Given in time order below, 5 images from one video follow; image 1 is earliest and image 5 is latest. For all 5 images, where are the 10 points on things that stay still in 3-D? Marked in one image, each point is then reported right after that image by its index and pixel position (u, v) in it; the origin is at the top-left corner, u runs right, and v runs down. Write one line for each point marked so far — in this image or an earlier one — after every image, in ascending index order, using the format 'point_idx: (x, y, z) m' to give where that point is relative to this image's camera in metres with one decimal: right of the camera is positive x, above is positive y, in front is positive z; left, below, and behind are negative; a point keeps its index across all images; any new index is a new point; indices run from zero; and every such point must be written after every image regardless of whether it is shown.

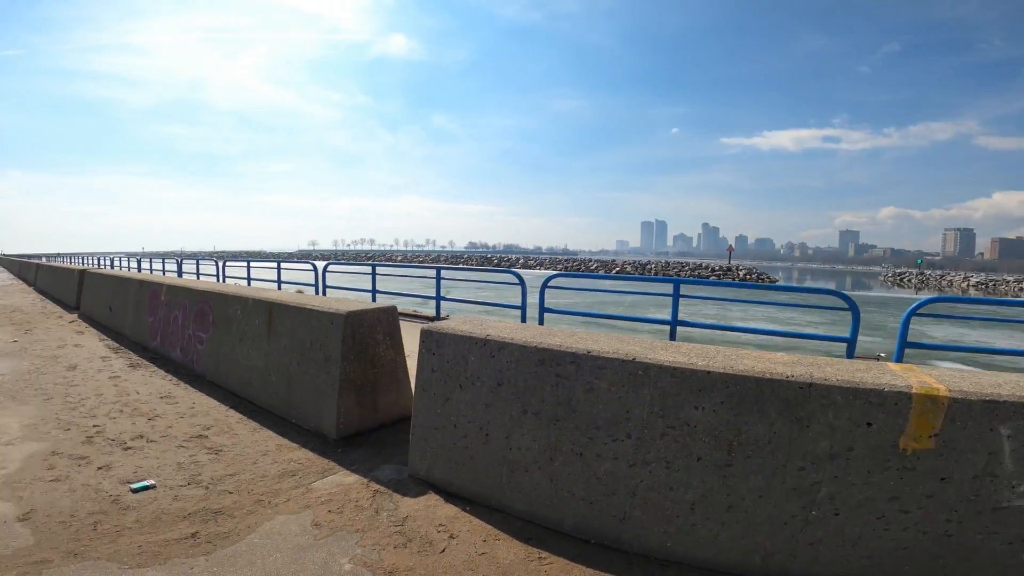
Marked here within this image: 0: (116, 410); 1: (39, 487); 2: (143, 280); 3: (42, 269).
0: (-4.4, -1.4, +5.6) m
1: (-3.7, -1.7, +3.9) m
2: (-6.3, 0.0, +8.5) m
3: (-17.5, +0.5, +18.3) m
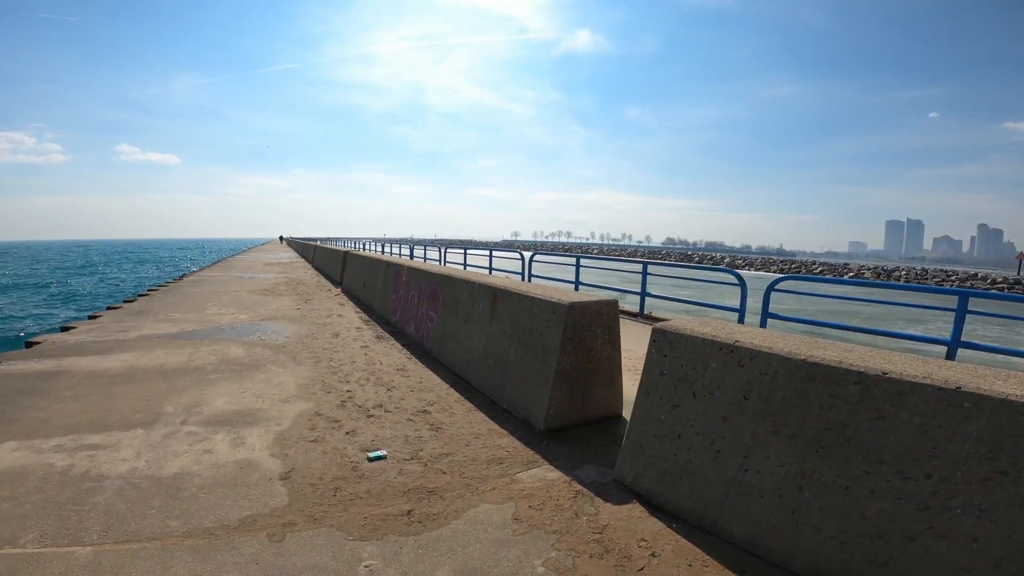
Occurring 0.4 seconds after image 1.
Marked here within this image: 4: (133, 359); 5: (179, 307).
0: (-1.8, -1.1, +6.2) m
1: (-1.9, -1.4, +4.4) m
2: (-2.4, +0.4, +9.6) m
3: (-9.0, +1.7, +22.9) m
4: (-5.1, -1.0, +6.6) m
5: (-7.1, -0.4, +10.5) m
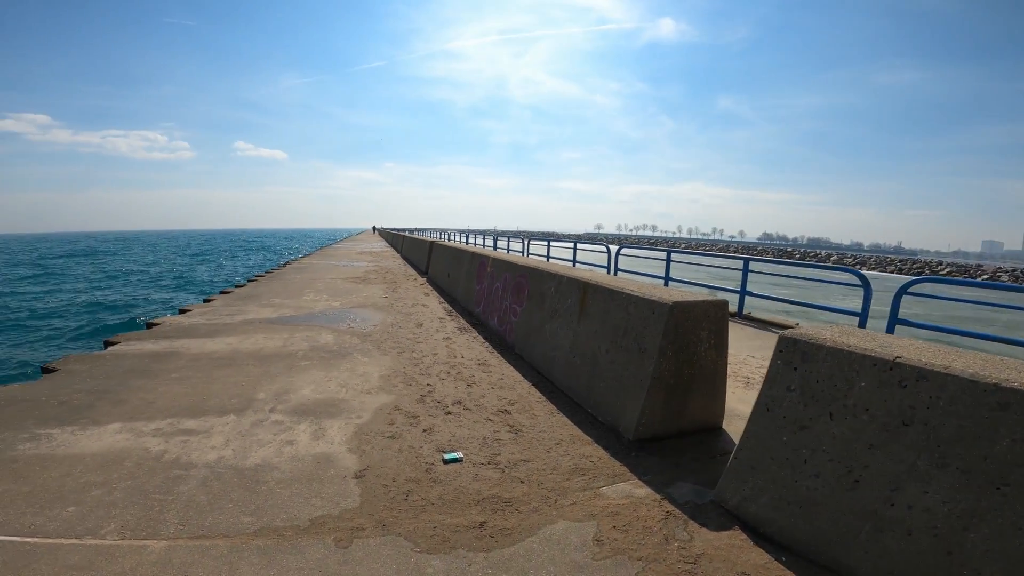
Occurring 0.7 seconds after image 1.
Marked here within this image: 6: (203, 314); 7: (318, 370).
0: (-0.8, -1.0, +6.0) m
1: (-1.2, -1.3, +4.2) m
2: (-0.7, +0.6, +9.4) m
3: (-5.1, +2.2, +23.6) m
4: (-4.0, -0.8, +6.9) m
5: (-5.3, -0.1, +11.0) m
6: (-5.7, -0.4, +8.9) m
7: (-2.3, -1.0, +5.8) m
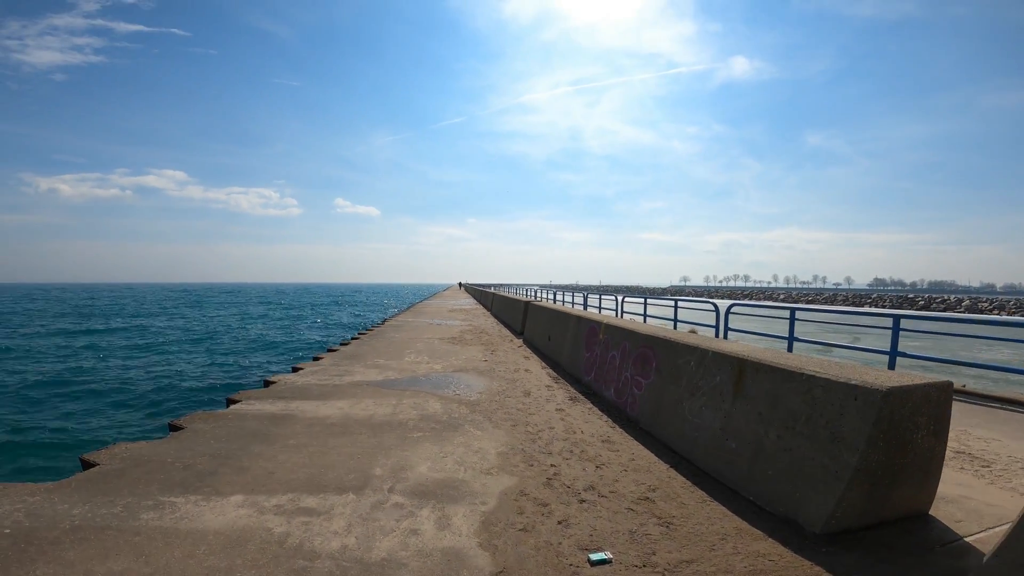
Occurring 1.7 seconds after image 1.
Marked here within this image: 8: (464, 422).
0: (+0.6, -1.7, +5.3) m
1: (0.0, -1.8, +3.7) m
2: (+1.2, -0.5, +8.9) m
3: (-0.7, -0.5, +23.7) m
4: (-2.3, -1.7, +6.8) m
5: (-3.0, -1.5, +11.2) m
6: (-3.7, -1.6, +9.1) m
7: (-0.9, -1.7, +5.5) m
8: (-0.6, -1.7, +6.3) m
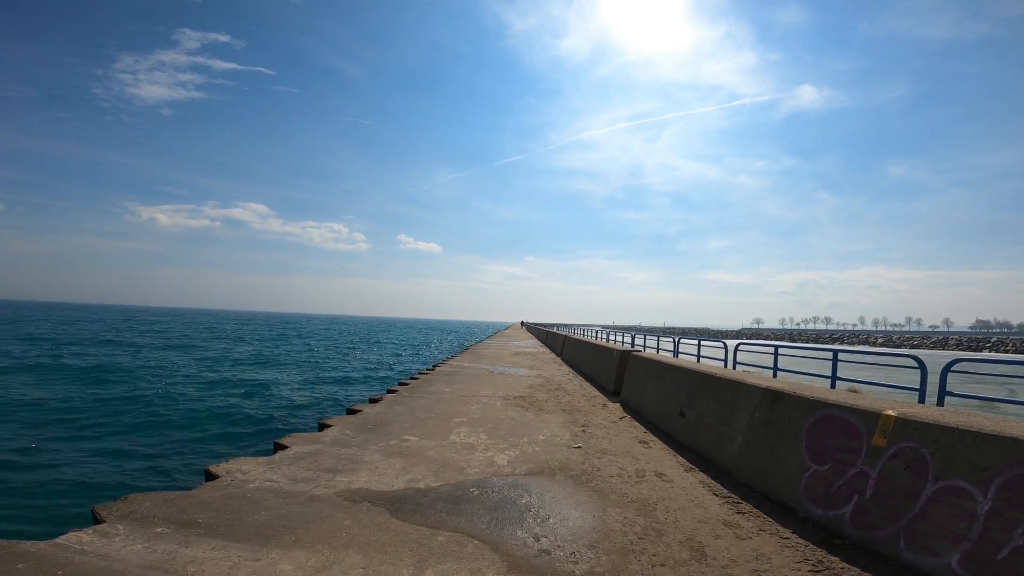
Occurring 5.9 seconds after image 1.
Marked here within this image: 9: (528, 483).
0: (+1.4, -1.8, +1.2) m
1: (+0.6, -1.8, -0.4) m
2: (+2.5, -0.9, +4.7) m
3: (+2.3, -2.1, +19.6) m
4: (-1.3, -1.8, +3.0) m
5: (-1.4, -2.0, +7.4) m
6: (-2.4, -1.9, +5.4) m
7: (-0.1, -1.8, +1.5) m
8: (+0.3, -1.8, +2.2) m
9: (+0.1, -1.9, +5.0) m
